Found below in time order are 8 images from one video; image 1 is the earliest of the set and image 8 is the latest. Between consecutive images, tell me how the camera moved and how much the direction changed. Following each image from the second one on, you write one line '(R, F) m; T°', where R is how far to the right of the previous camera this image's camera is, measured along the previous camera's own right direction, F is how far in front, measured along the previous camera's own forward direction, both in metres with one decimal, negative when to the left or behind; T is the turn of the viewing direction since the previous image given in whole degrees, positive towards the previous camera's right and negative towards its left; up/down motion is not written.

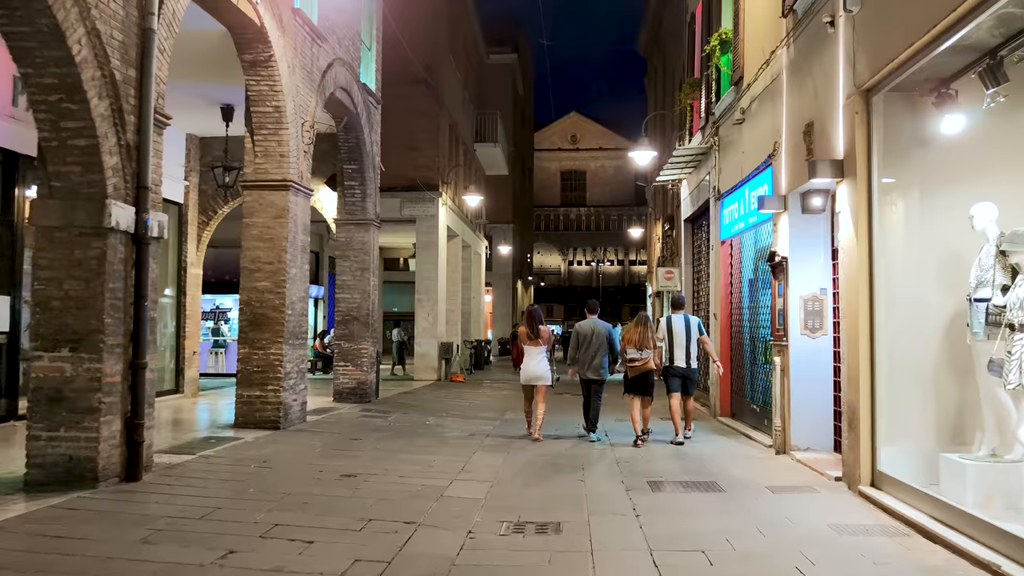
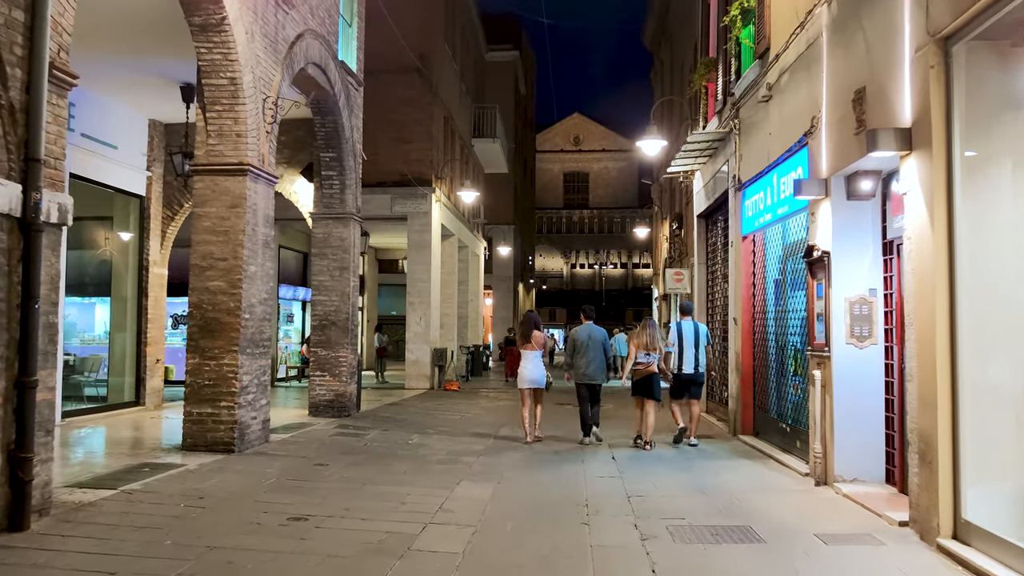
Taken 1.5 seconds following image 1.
(+0.1, +1.3) m; 0°
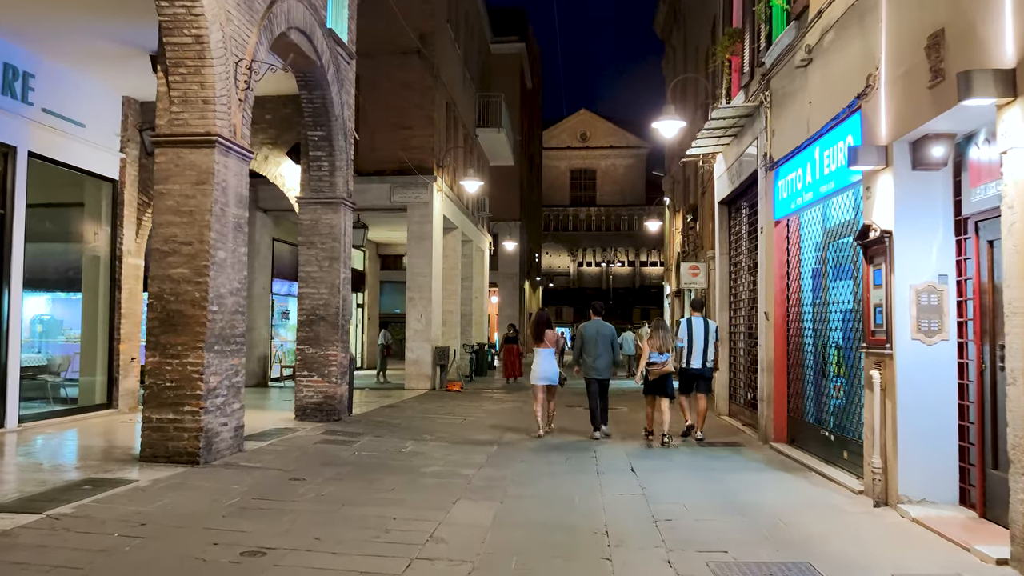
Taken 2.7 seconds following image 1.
(0.0, +1.0) m; 0°
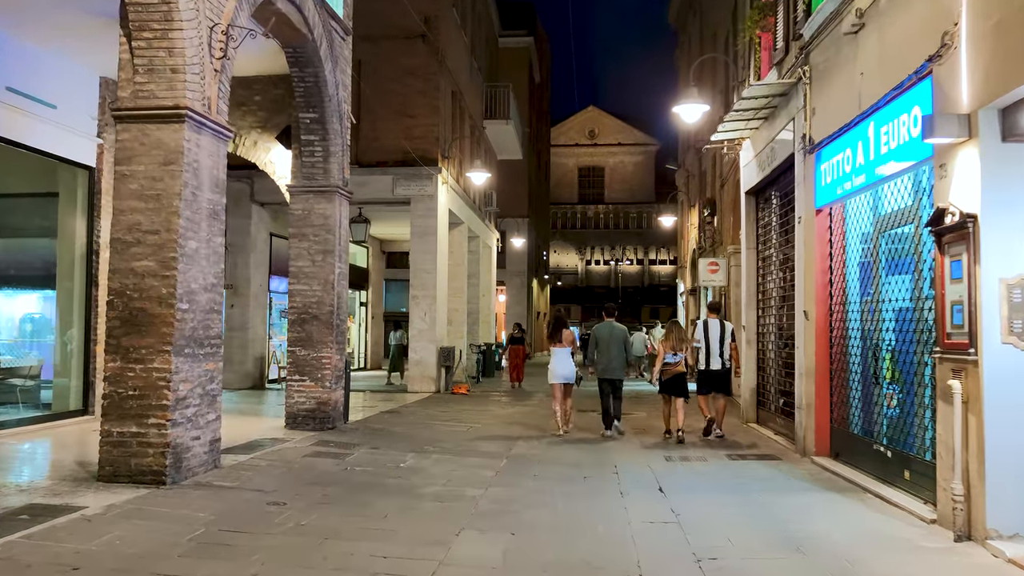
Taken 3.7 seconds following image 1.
(0.0, +0.9) m; 0°
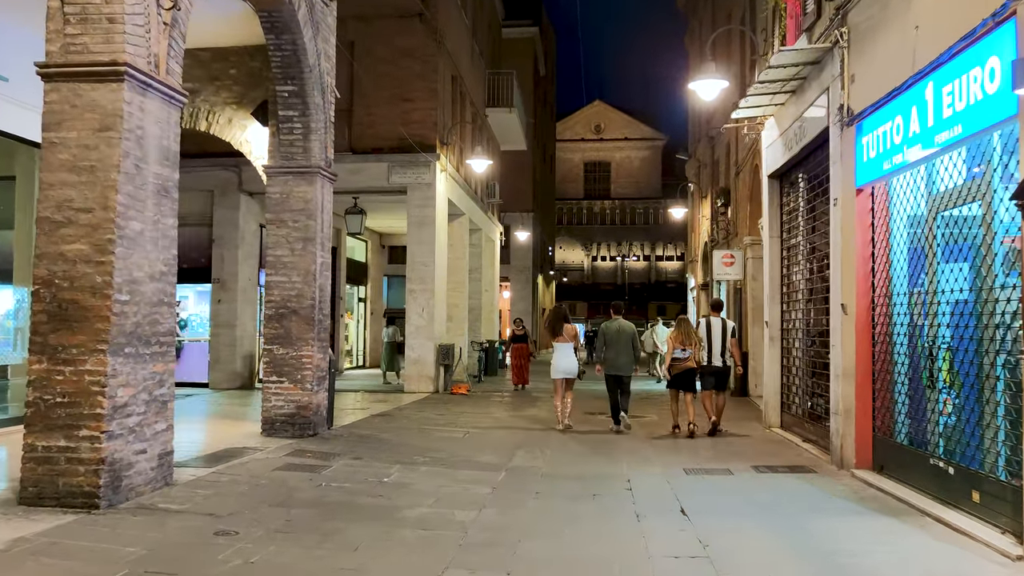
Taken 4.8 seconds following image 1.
(0.0, +0.9) m; 0°
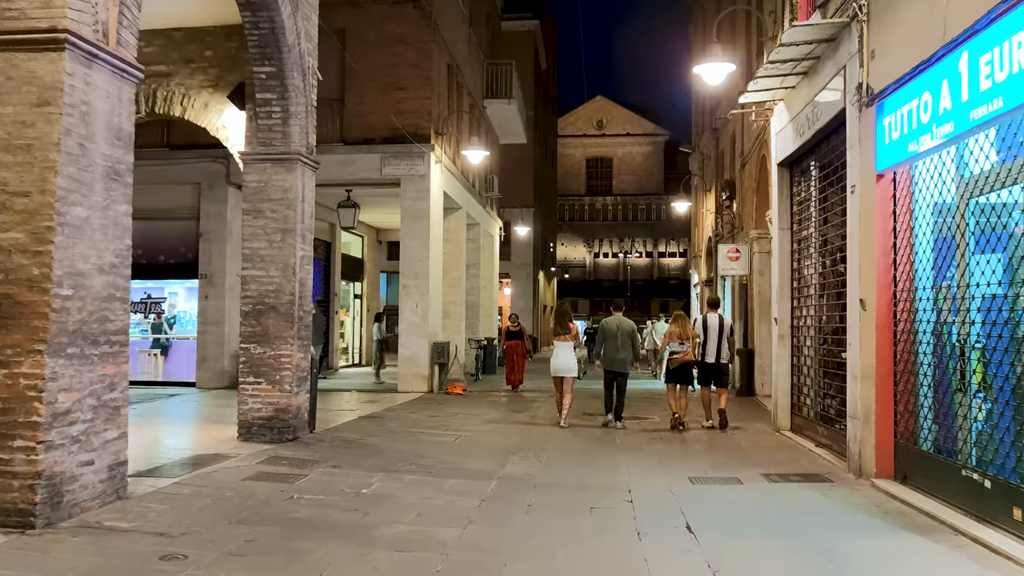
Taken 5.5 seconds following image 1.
(+0.1, +0.5) m; 0°
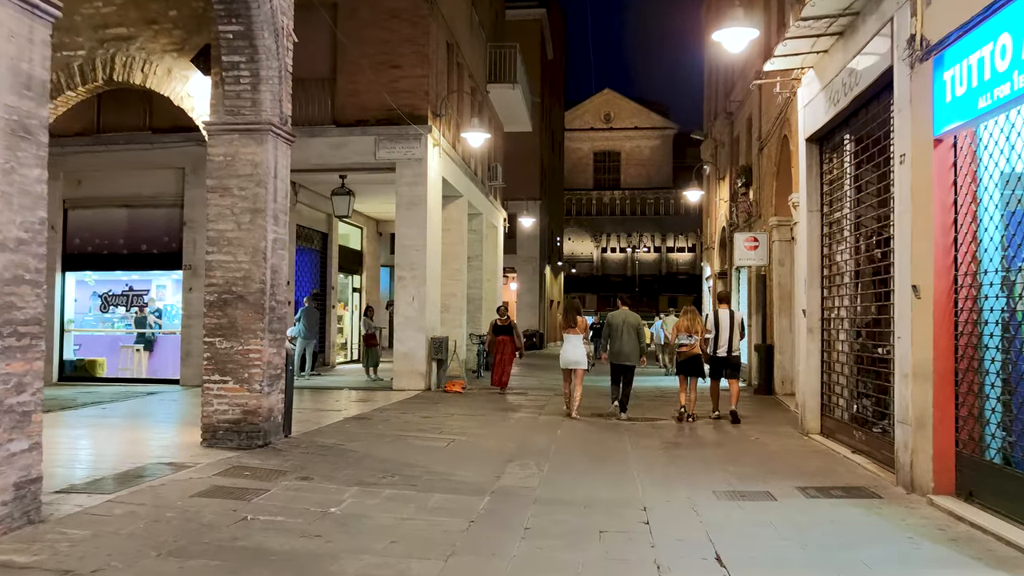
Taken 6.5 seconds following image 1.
(+0.1, +0.9) m; 0°
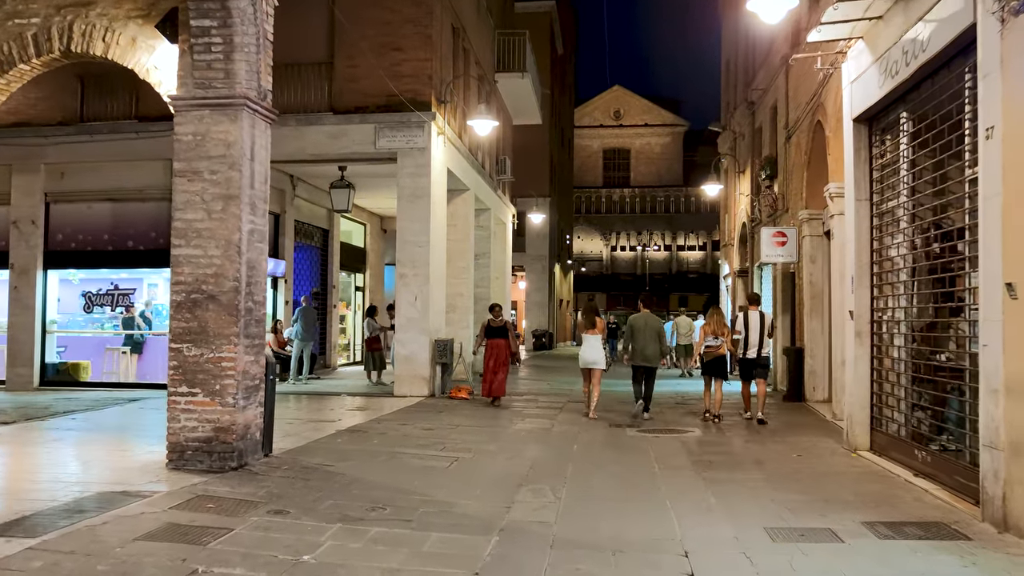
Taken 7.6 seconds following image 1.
(0.0, +0.9) m; -1°
